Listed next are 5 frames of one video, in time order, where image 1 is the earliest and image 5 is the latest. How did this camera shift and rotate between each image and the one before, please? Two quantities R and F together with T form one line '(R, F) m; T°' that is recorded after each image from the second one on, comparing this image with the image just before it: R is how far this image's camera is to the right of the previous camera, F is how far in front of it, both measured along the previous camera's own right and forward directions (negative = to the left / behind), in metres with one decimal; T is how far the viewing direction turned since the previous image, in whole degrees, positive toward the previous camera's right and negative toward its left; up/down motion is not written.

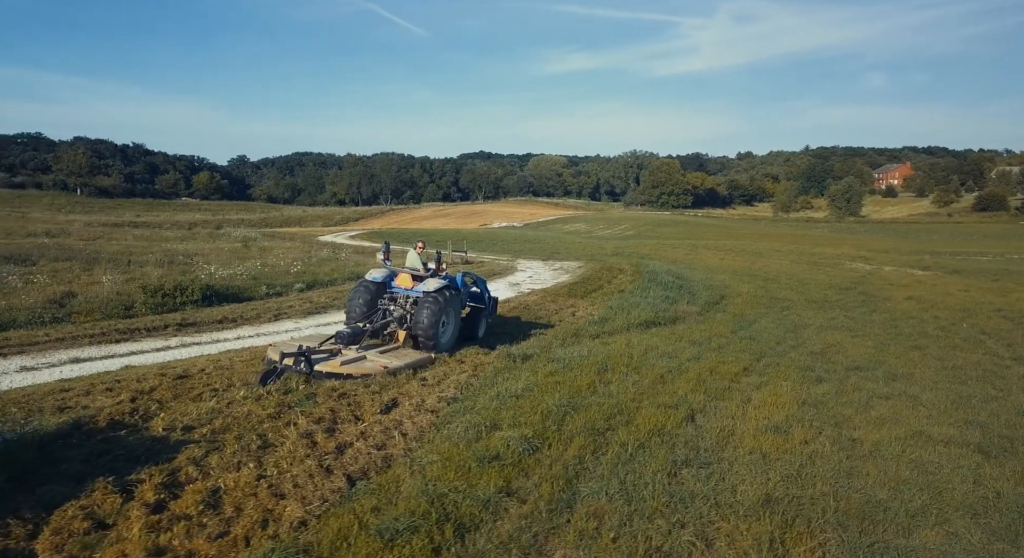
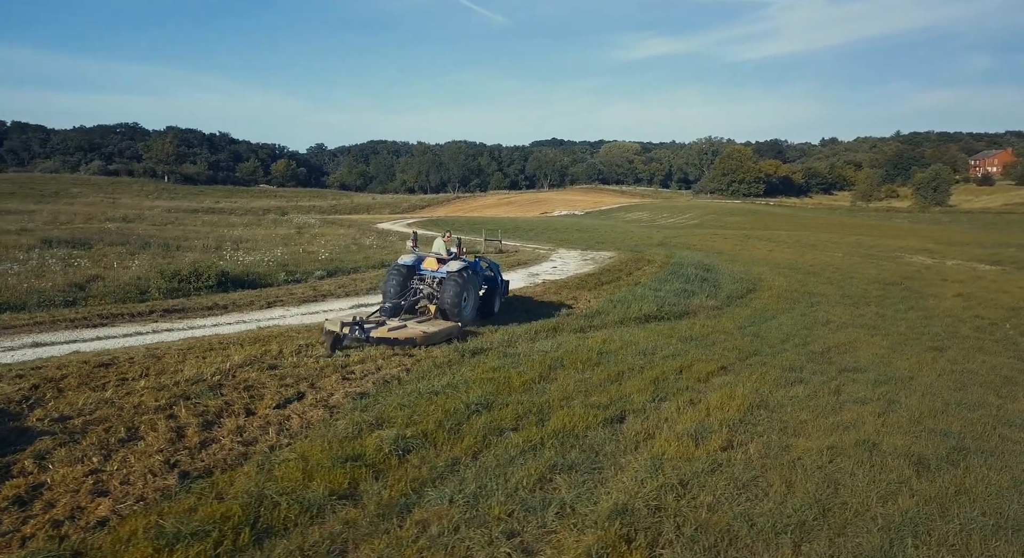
(+1.1, +0.1) m; -4°
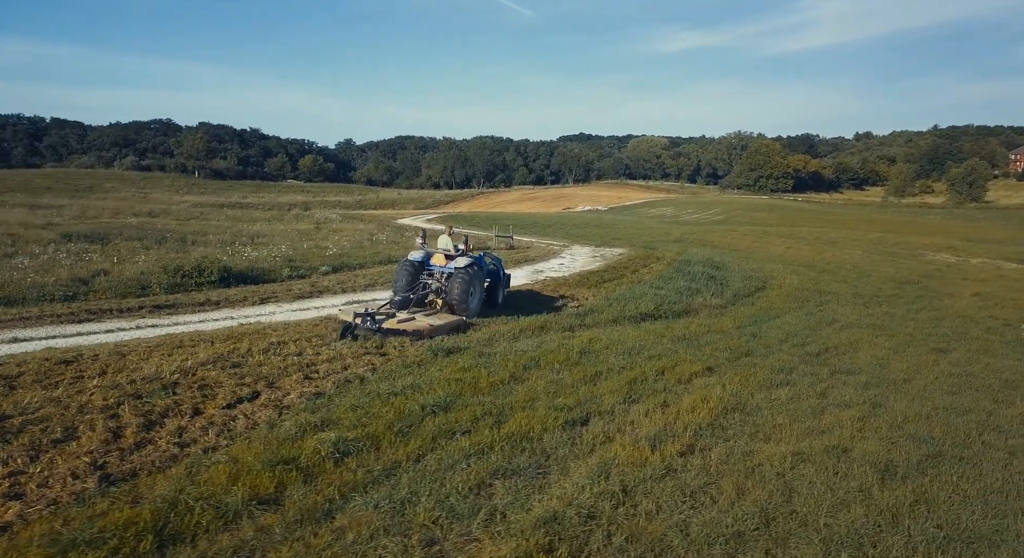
(+0.5, +0.1) m; -2°
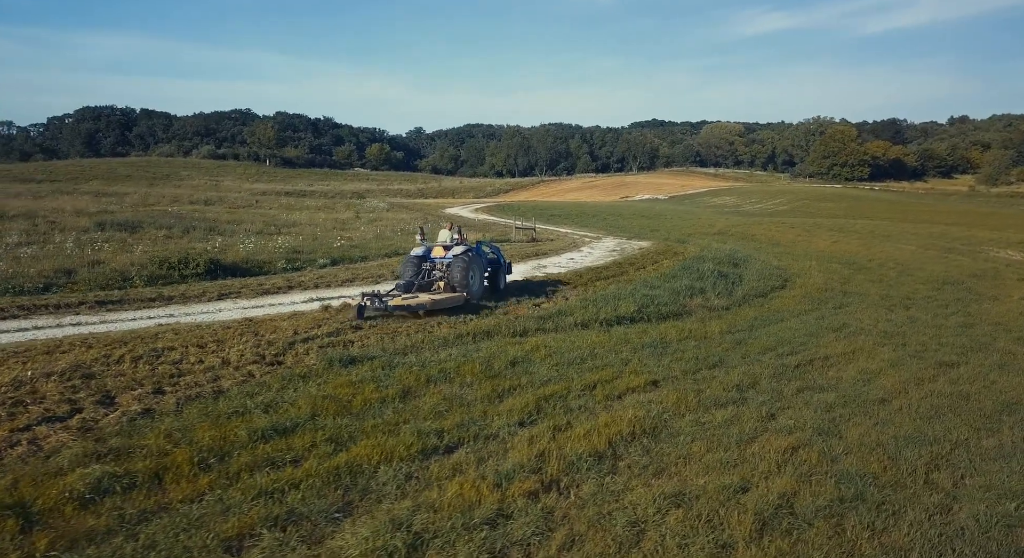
(+1.5, +0.6) m; -4°
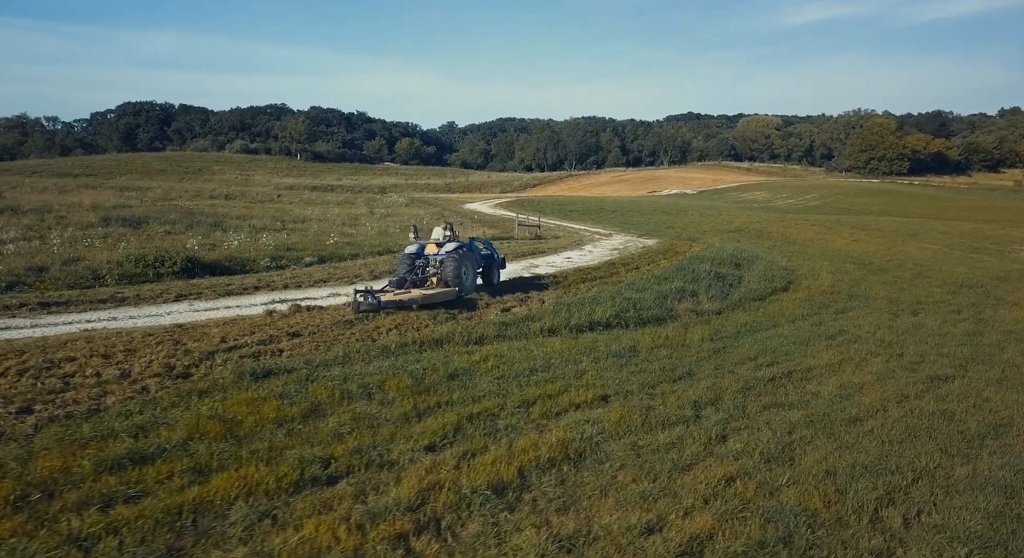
(+0.9, +0.5) m; -2°
